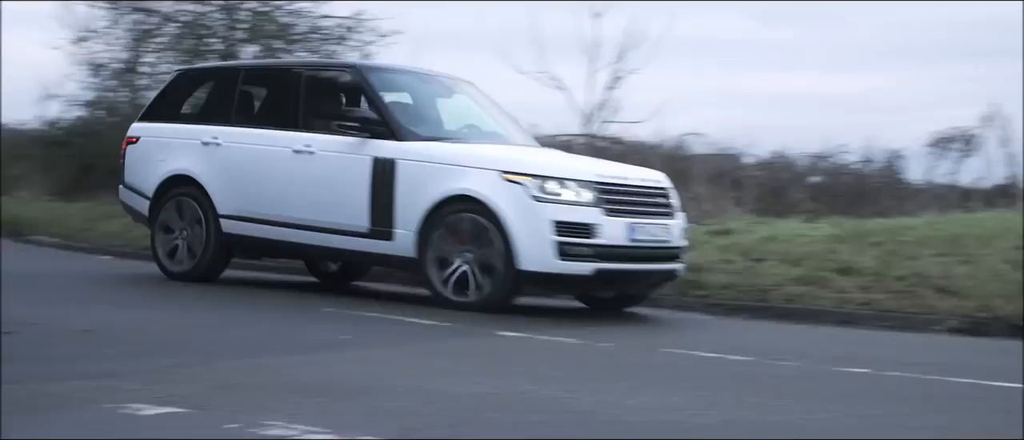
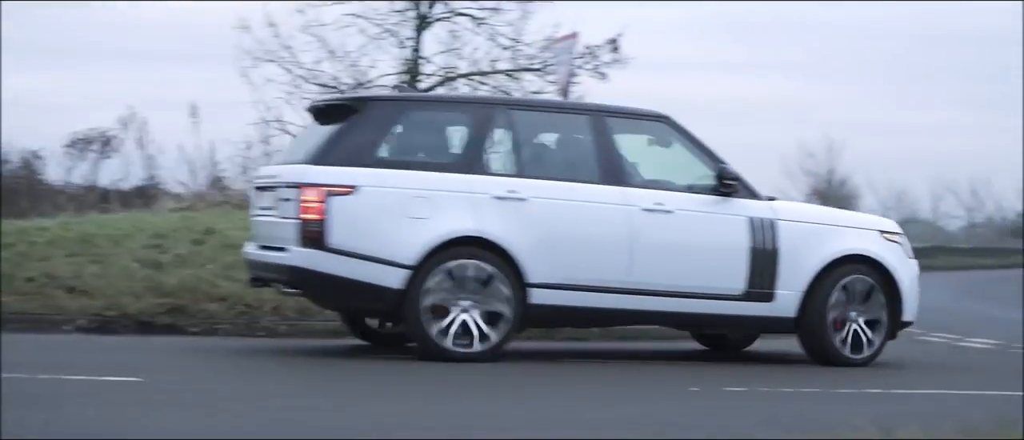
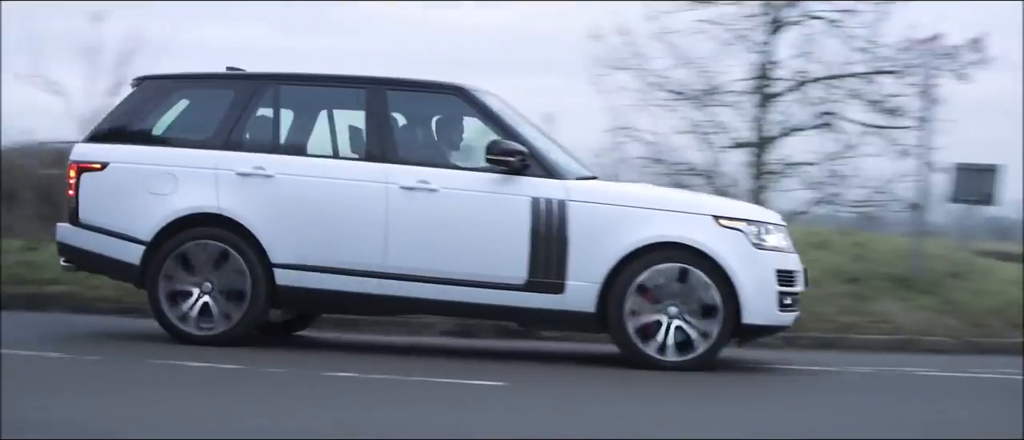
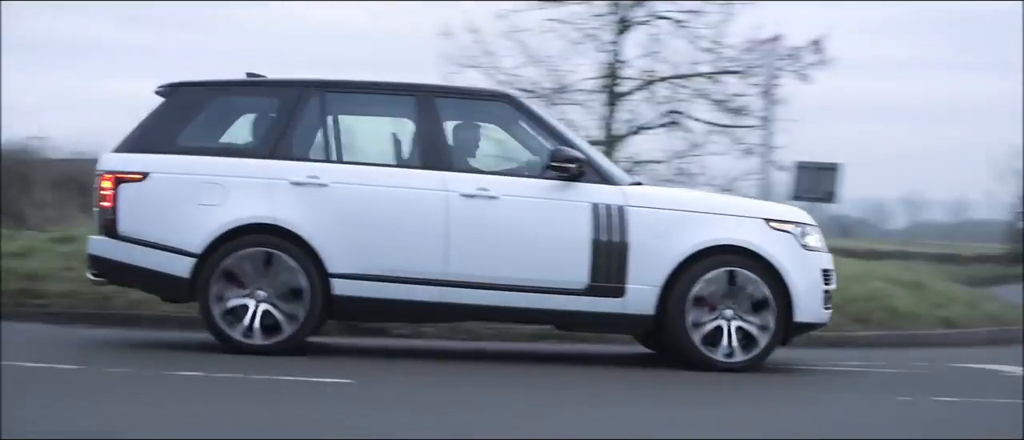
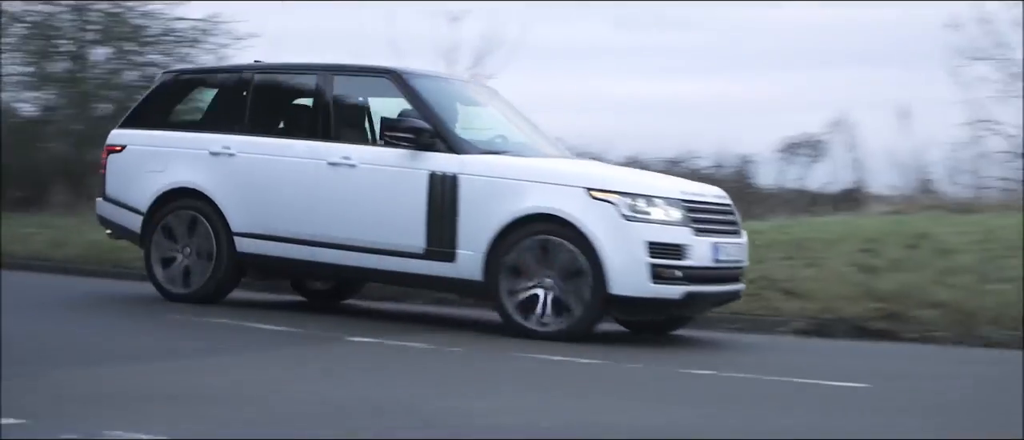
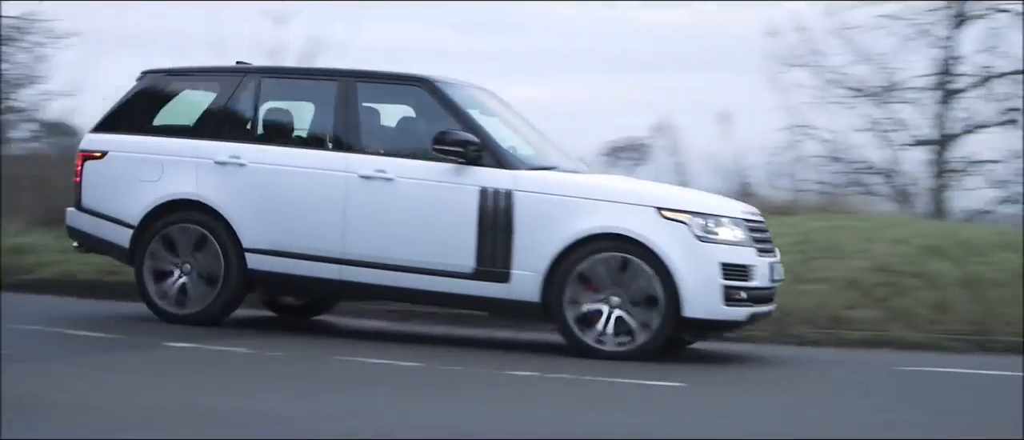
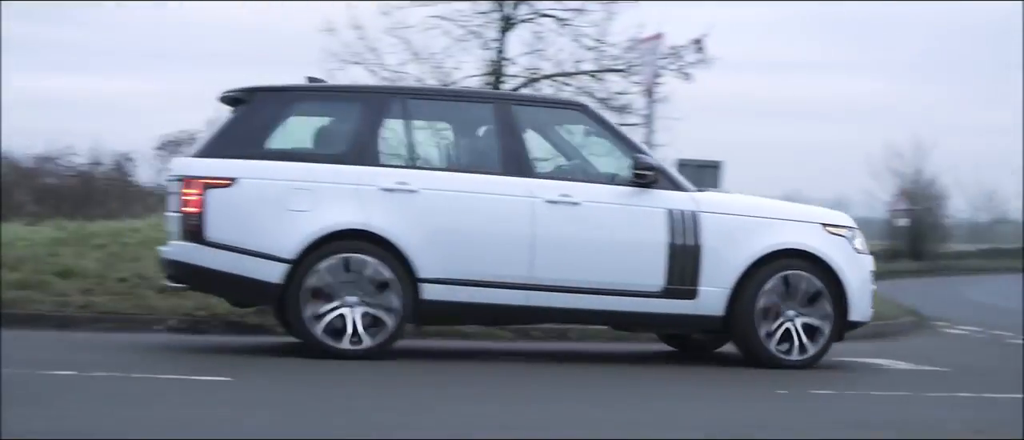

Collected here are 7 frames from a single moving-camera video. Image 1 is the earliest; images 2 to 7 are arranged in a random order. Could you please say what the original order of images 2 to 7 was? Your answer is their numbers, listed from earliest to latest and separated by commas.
5, 6, 3, 4, 7, 2
